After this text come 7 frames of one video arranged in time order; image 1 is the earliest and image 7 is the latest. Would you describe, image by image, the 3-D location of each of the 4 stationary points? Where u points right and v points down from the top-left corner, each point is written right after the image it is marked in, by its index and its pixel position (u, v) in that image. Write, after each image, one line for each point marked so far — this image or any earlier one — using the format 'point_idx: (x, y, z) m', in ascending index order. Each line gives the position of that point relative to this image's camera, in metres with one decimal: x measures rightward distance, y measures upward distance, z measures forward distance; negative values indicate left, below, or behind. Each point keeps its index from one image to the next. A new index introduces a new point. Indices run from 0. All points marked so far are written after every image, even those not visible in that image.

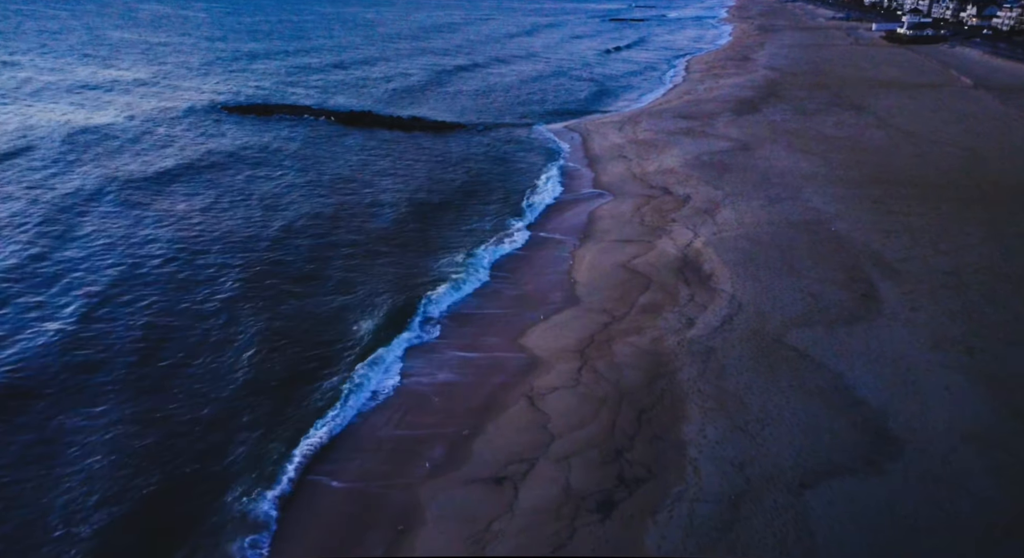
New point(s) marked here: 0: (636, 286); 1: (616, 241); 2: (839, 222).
0: (+3.3, -0.1, +16.5) m
1: (+3.6, +1.3, +19.4) m
2: (+10.2, +1.7, +18.6) m
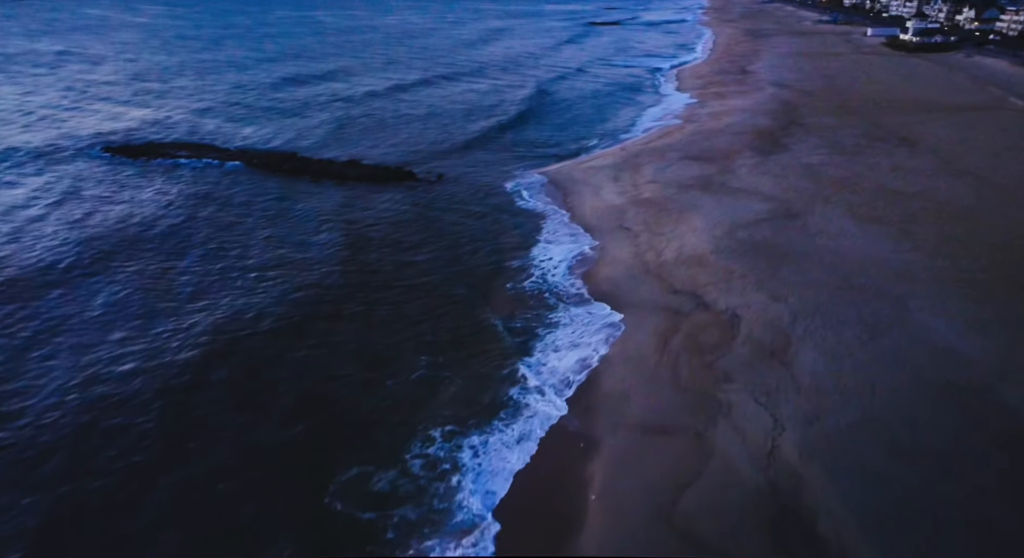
0: (+2.9, -0.8, +15.1) m
1: (+3.0, +0.6, +18.0) m
2: (+9.6, +1.1, +17.3) m
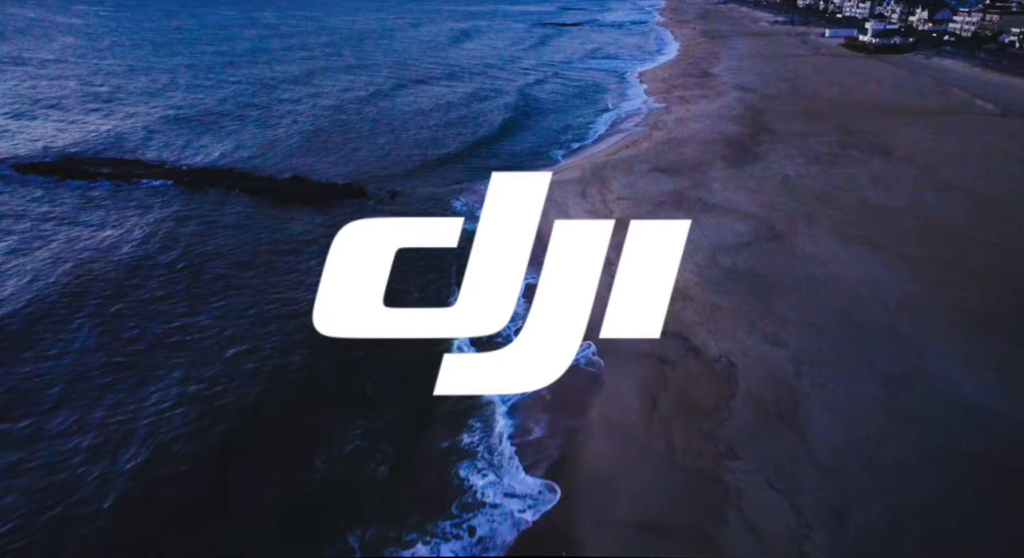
0: (+2.0, -1.8, +13.2) m
1: (+2.0, -0.4, +16.1) m
2: (+8.6, +0.3, +15.8) m
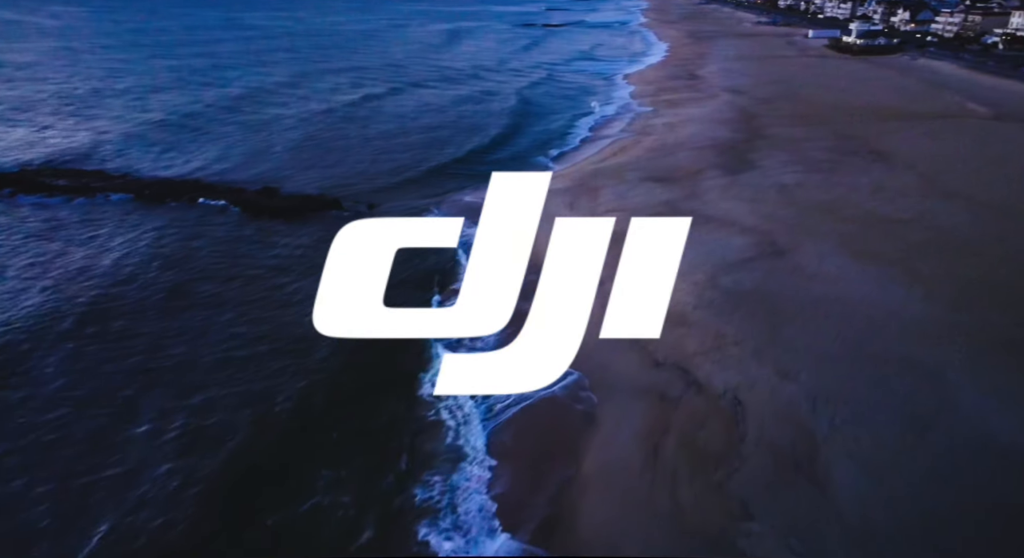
0: (+1.7, -2.4, +12.0) m
1: (+1.6, -0.9, +14.9) m
2: (+8.2, -0.1, +14.8) m
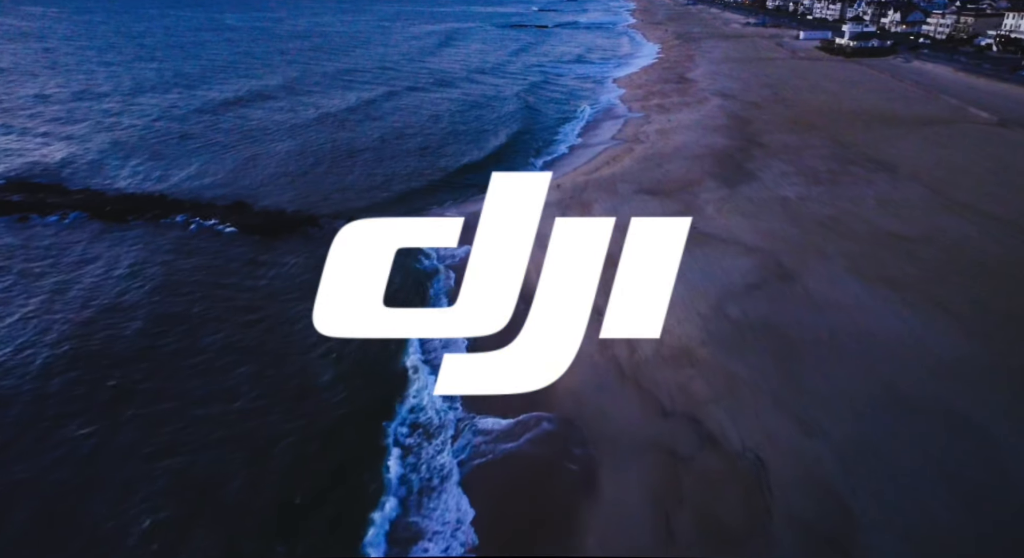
0: (+1.6, -3.1, +10.6) m
1: (+1.4, -1.7, +13.6) m
2: (+8.0, -0.8, +13.5) m
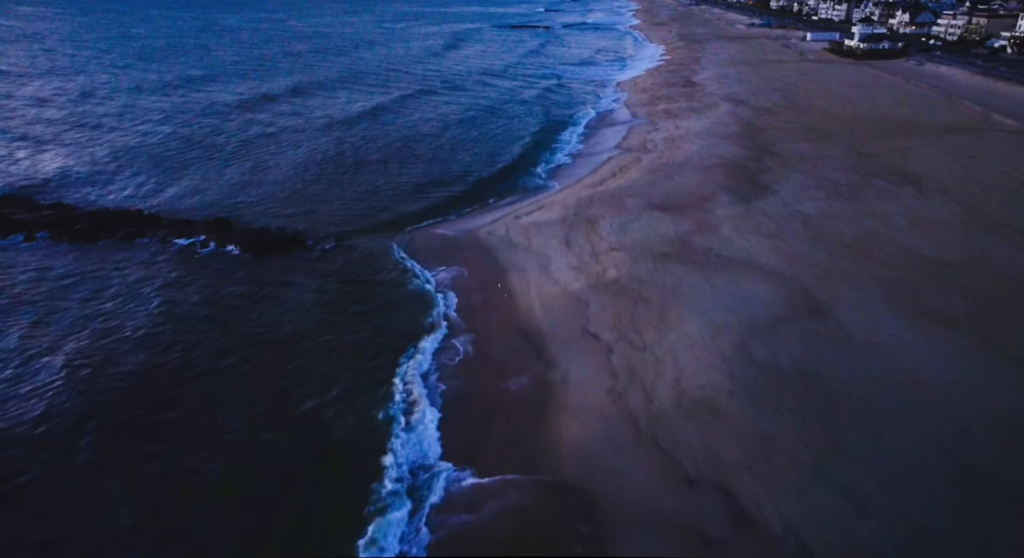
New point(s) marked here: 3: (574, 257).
0: (+1.6, -3.8, +9.1) m
1: (+1.4, -2.4, +12.0) m
2: (+8.0, -1.6, +12.0) m
3: (+2.0, +0.4, +17.2) m
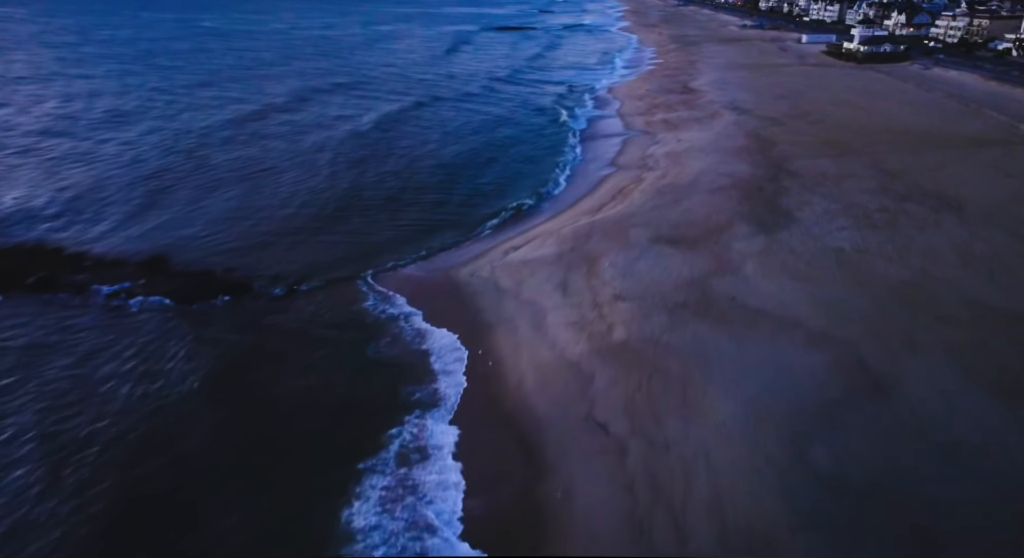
0: (+1.5, -5.2, +6.2) m
1: (+1.2, -3.8, +9.1) m
2: (+7.8, -2.9, +9.2) m
3: (+1.7, -1.0, +14.3) m
